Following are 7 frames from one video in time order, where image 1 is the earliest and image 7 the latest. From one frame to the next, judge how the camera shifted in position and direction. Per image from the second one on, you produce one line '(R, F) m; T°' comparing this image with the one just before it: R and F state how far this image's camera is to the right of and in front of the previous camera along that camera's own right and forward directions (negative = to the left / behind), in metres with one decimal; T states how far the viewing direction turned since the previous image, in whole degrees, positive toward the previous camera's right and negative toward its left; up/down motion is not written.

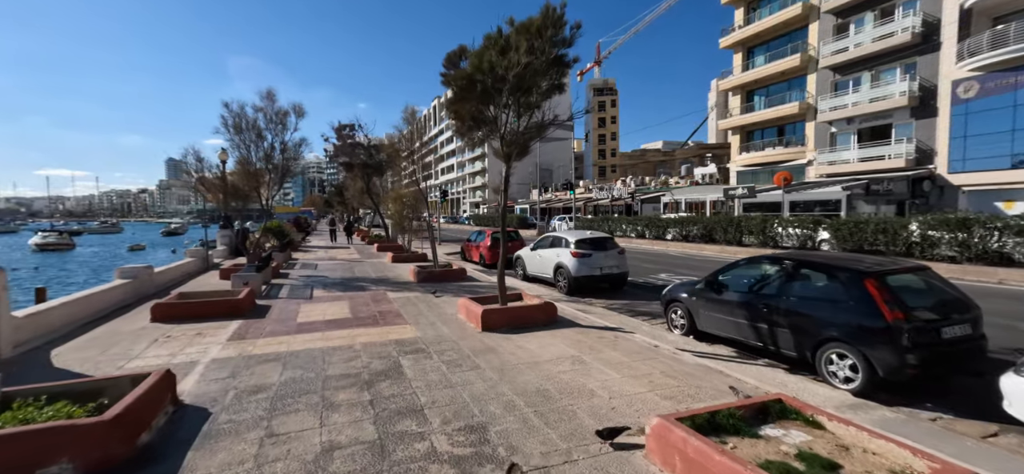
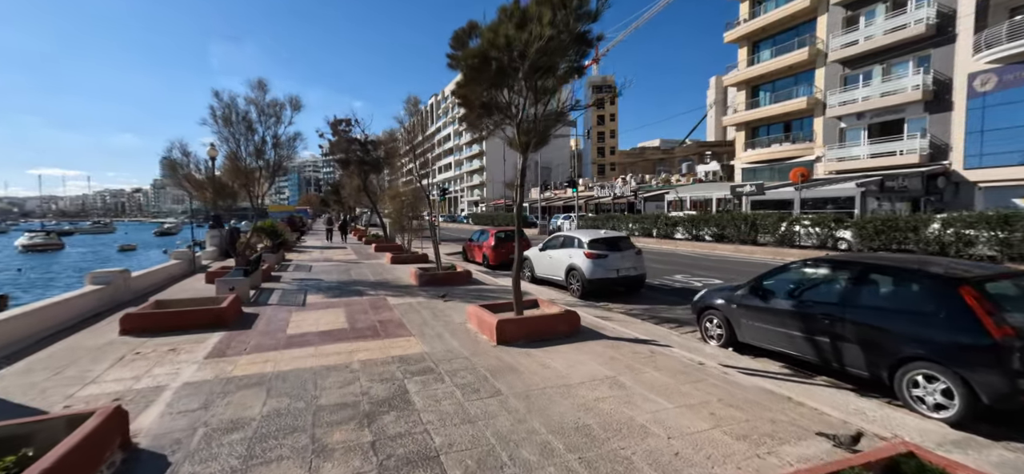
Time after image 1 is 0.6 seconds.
(-0.3, +0.8) m; 0°
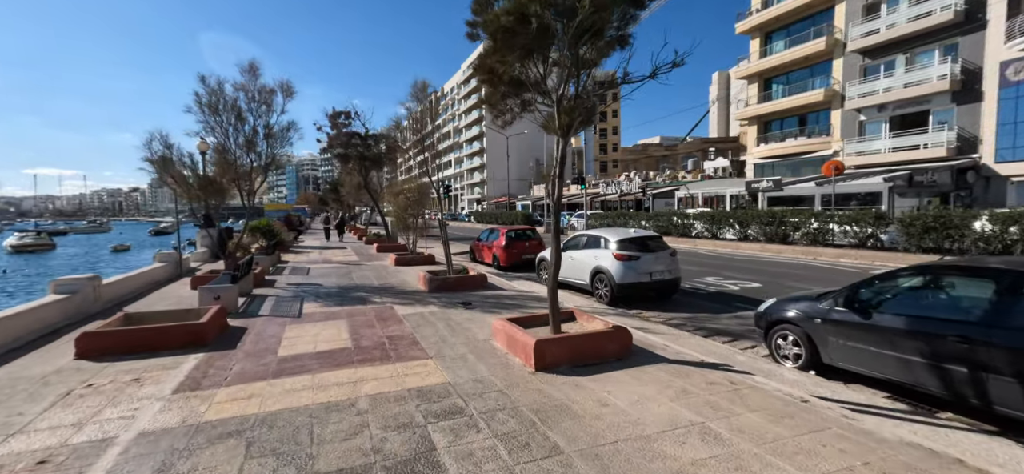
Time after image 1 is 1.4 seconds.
(-0.4, +1.1) m; 0°
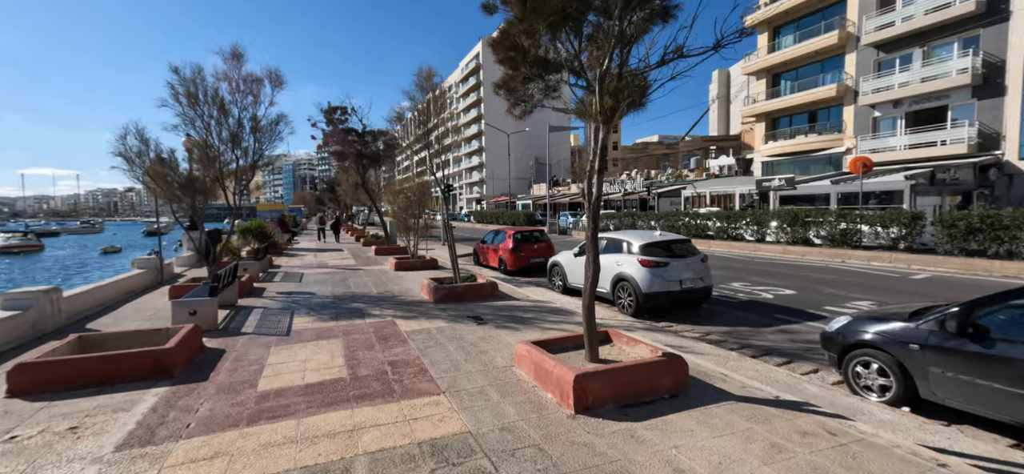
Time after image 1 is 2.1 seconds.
(-0.3, +0.9) m; 0°
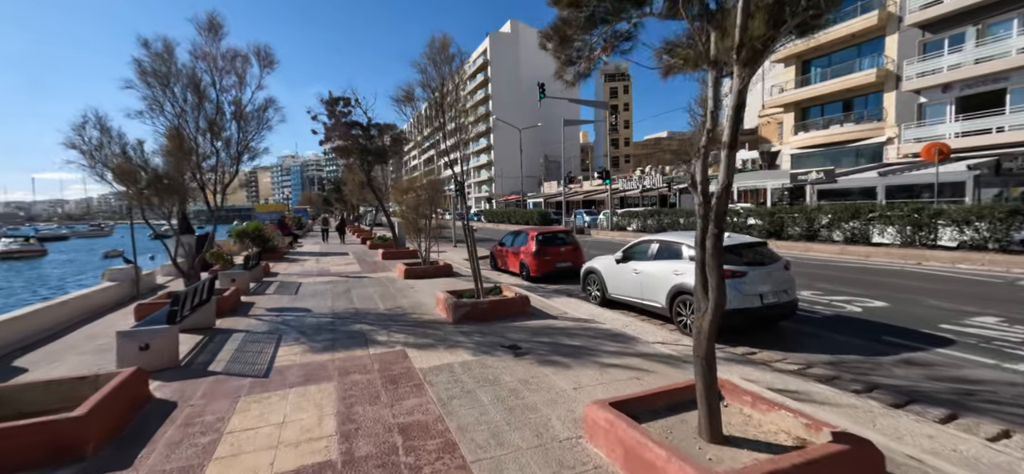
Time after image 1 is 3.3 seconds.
(-0.4, +1.6) m; -1°
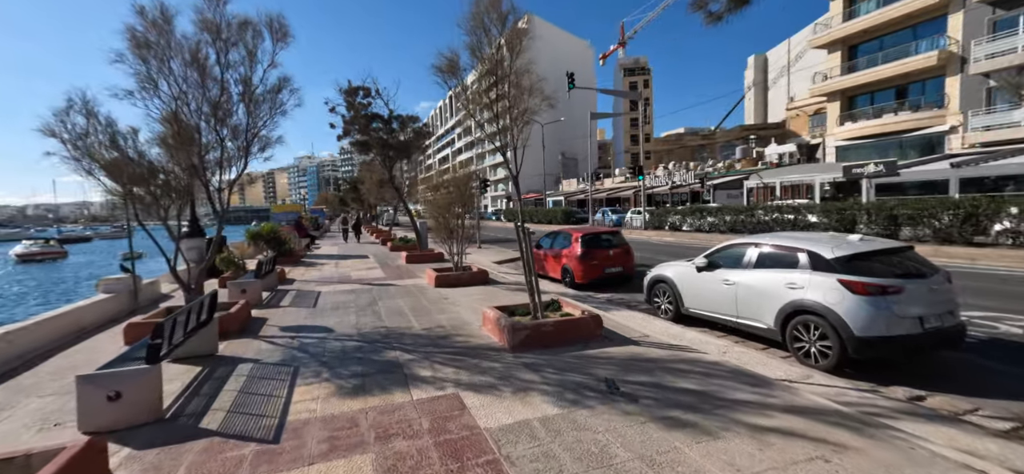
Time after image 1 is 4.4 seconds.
(-0.7, +1.4) m; -2°
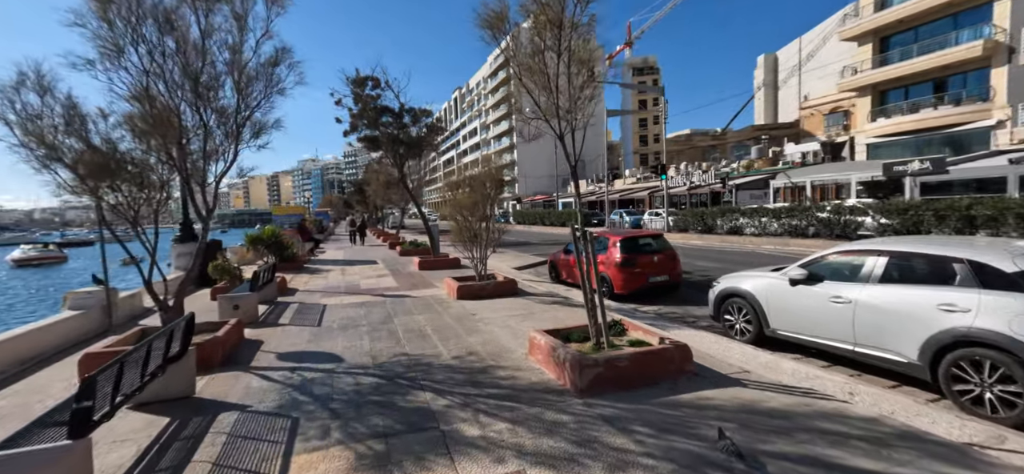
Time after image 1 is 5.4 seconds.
(-0.6, +1.3) m; 0°
